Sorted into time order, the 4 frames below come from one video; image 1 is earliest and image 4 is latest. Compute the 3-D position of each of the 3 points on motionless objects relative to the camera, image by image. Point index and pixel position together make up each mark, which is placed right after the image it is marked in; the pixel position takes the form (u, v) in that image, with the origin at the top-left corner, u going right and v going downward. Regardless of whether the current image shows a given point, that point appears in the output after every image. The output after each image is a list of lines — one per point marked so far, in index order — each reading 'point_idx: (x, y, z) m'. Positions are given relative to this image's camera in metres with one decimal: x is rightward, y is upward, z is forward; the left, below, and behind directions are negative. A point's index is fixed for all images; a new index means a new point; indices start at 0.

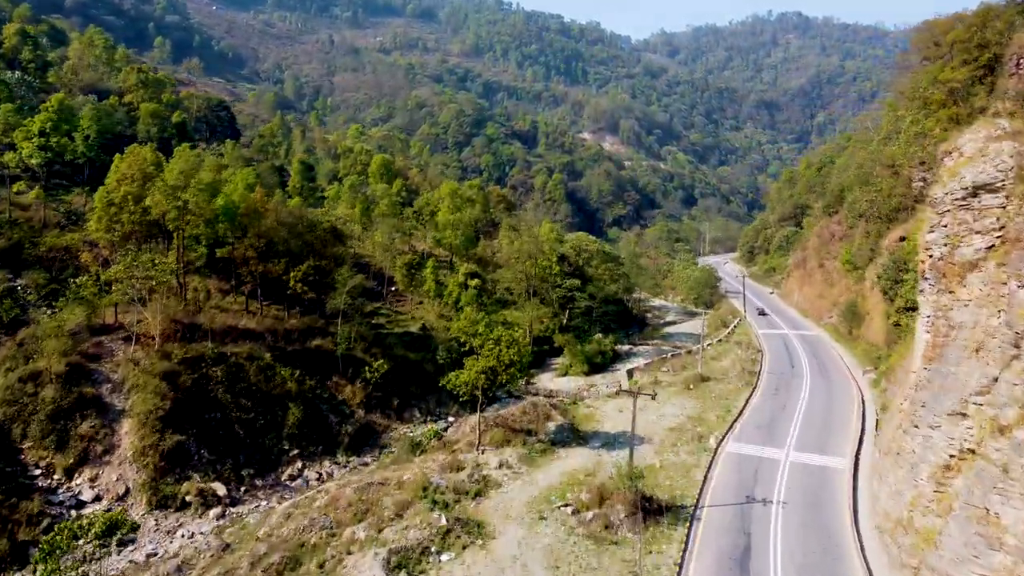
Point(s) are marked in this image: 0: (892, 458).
0: (+8.2, -3.7, +17.5) m
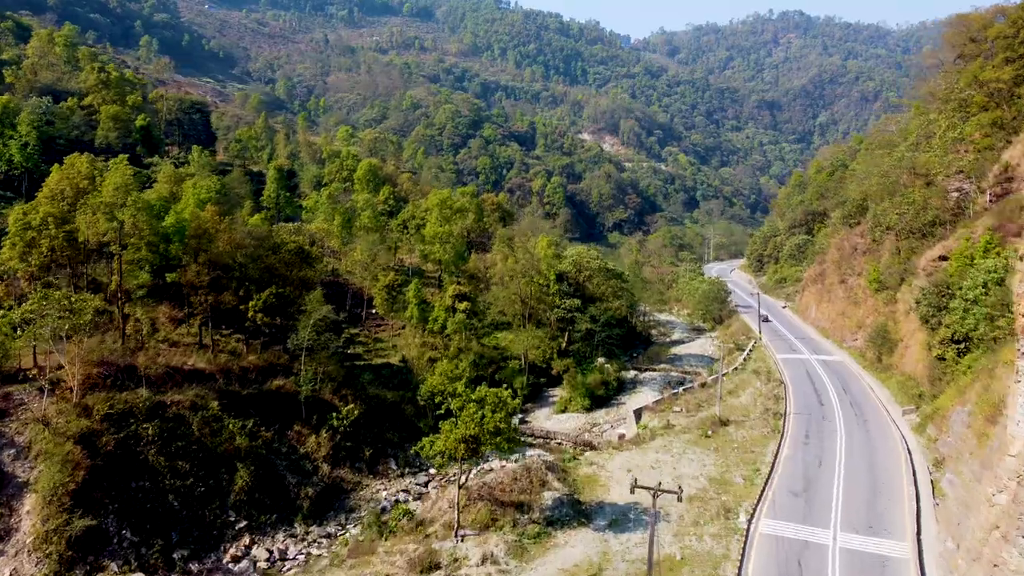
0: (+7.9, -4.7, +13.6) m
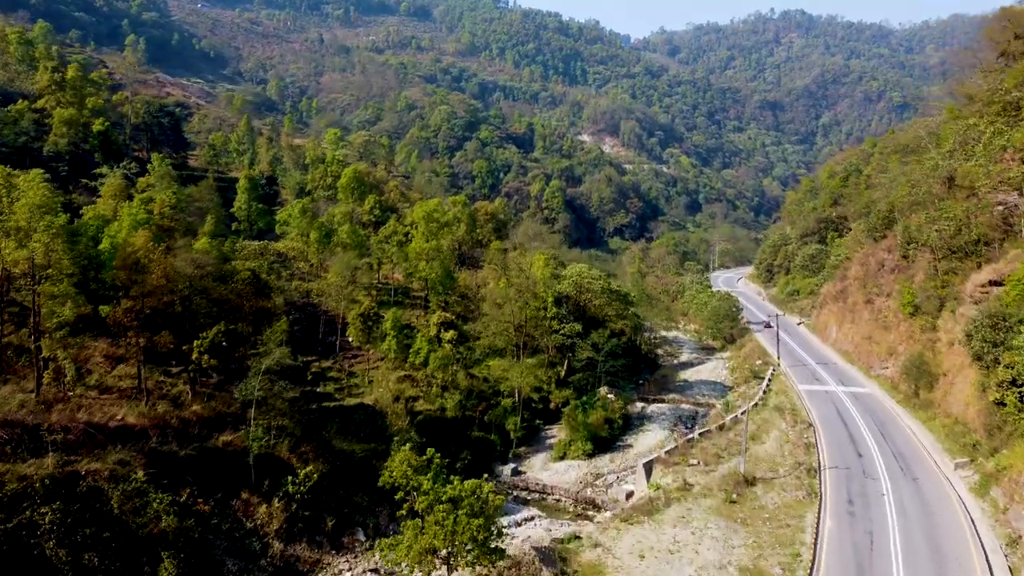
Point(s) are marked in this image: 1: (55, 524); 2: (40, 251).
0: (+7.6, -5.7, +9.6) m
1: (-9.3, -4.8, +16.6) m
2: (-11.6, +0.9, +19.7) m
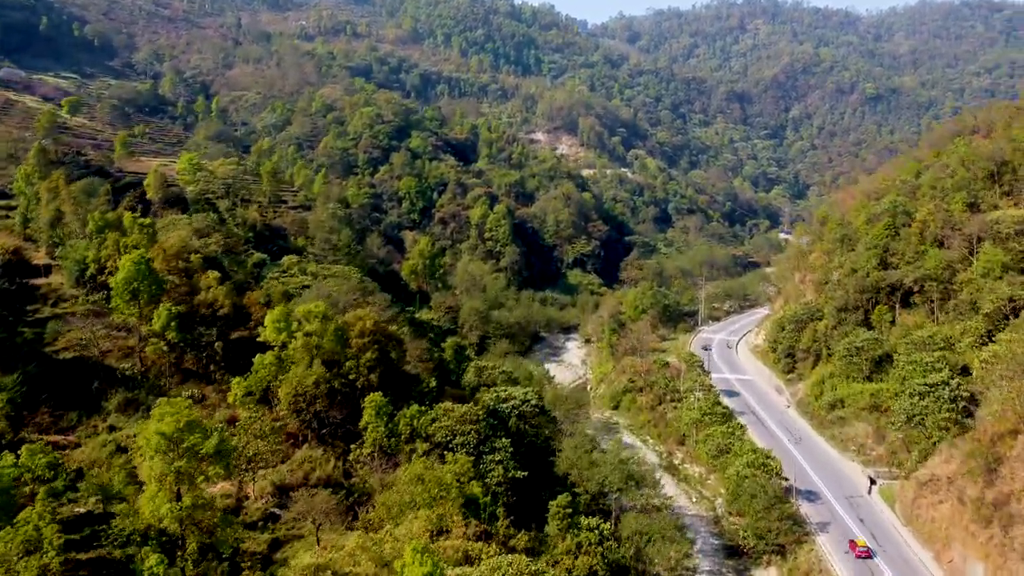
0: (+5.9, -12.9, -11.0) m
1: (-11.4, -12.0, -5.0) m
2: (-13.8, -6.3, -2.1) m
